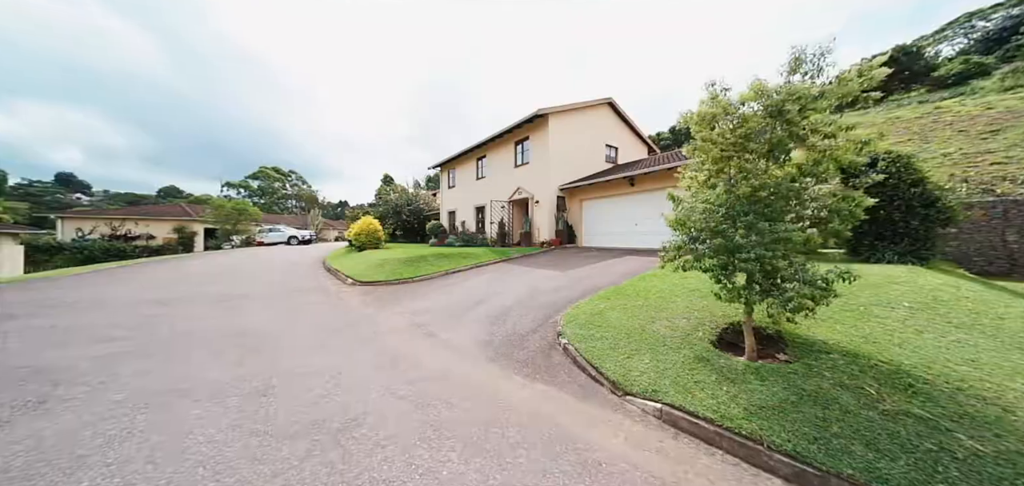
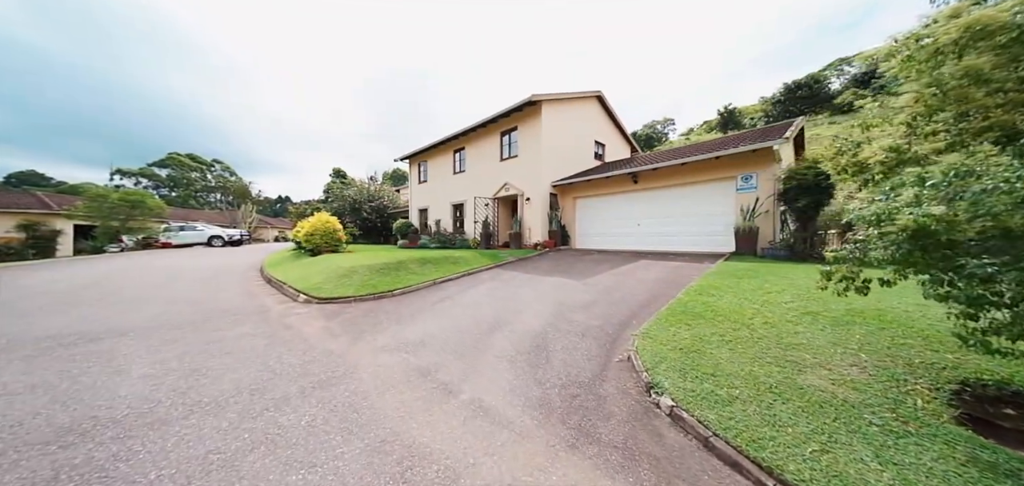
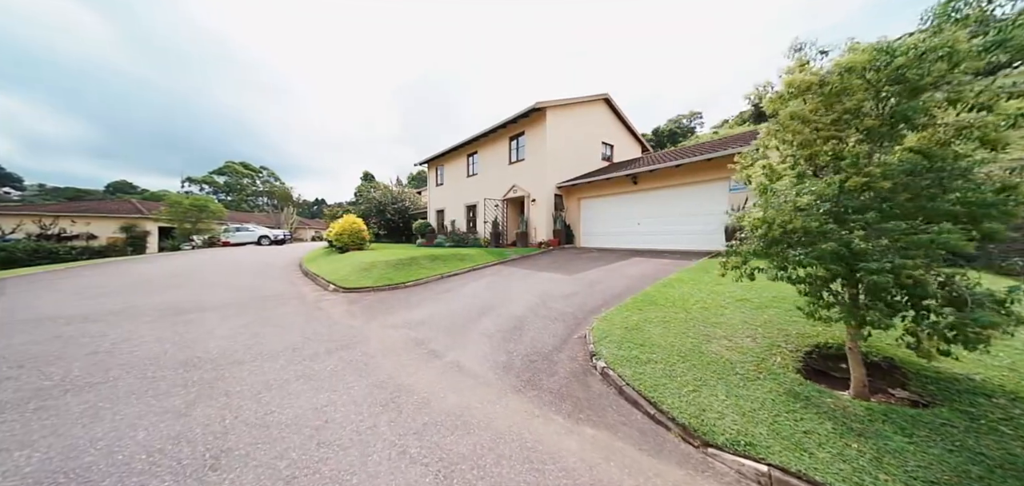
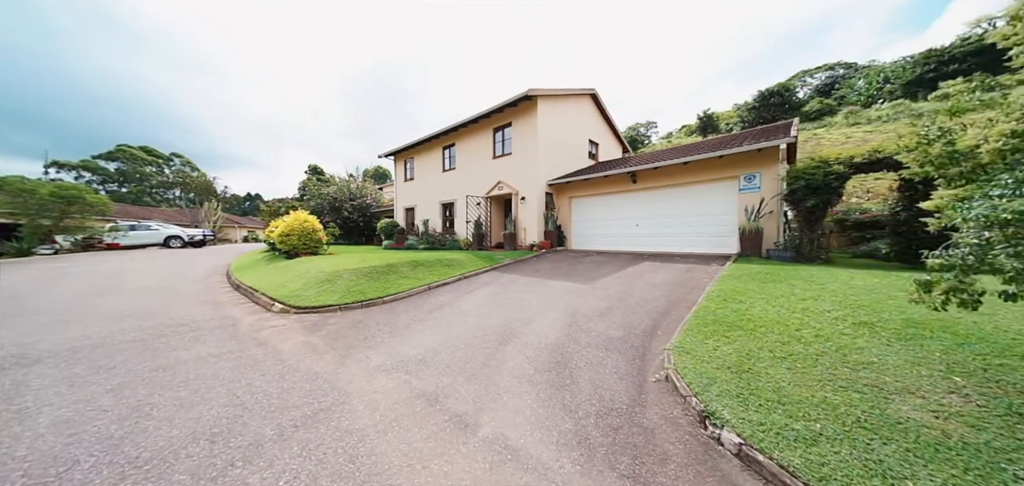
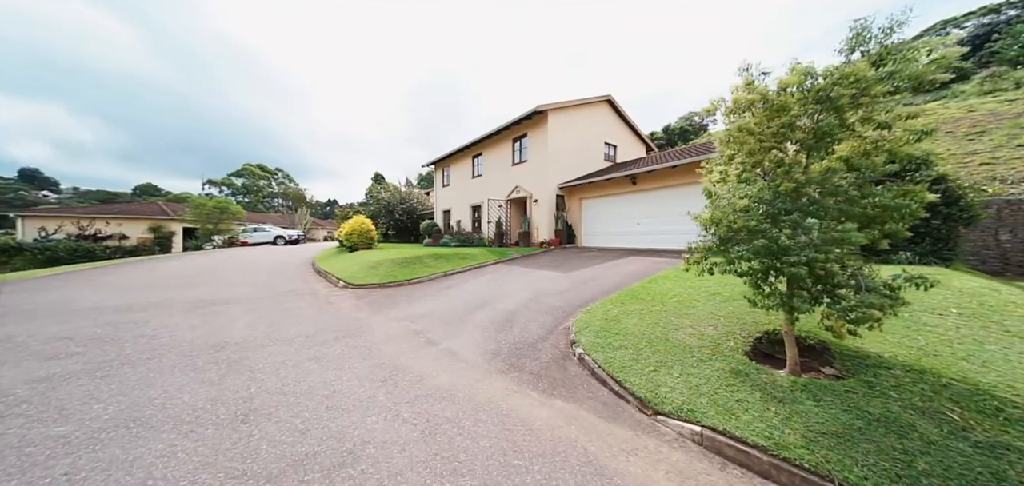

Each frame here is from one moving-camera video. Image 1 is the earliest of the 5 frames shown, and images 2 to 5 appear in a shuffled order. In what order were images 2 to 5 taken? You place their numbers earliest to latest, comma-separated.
5, 3, 2, 4
